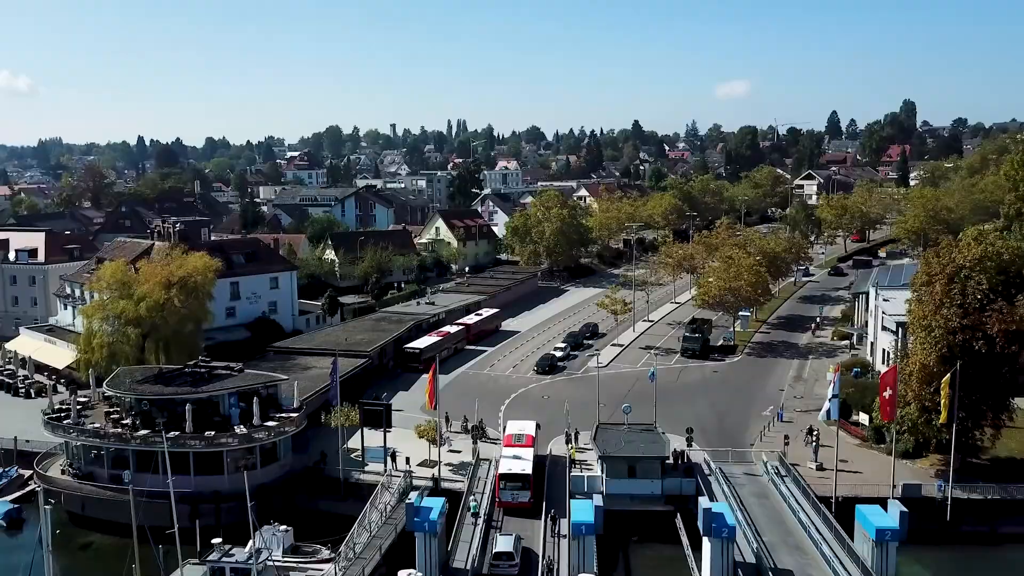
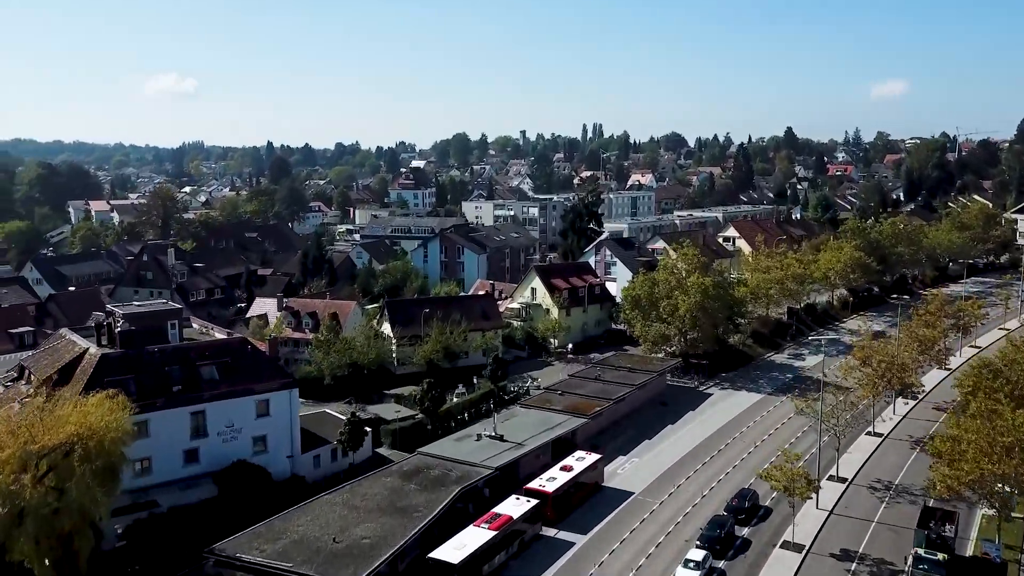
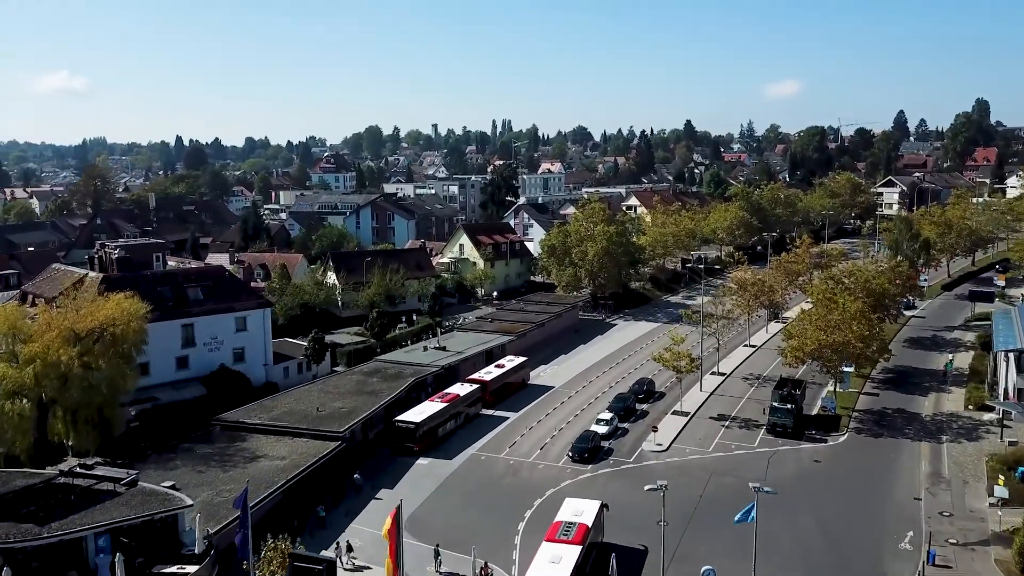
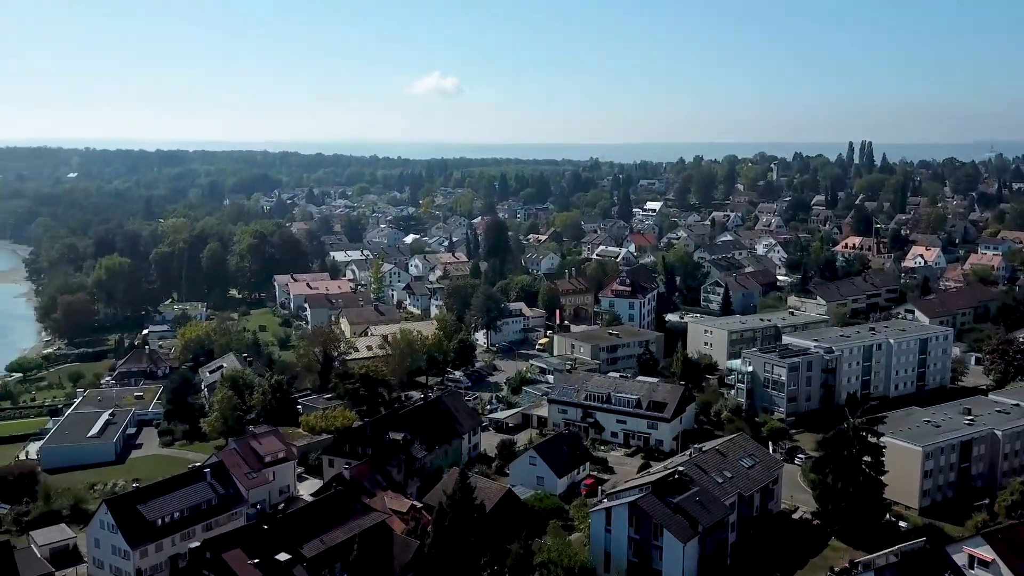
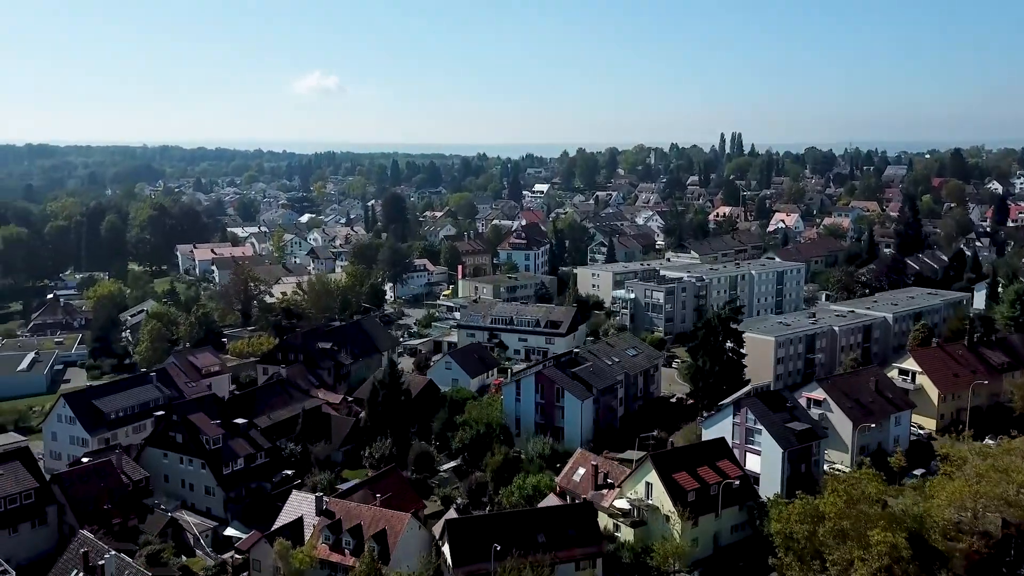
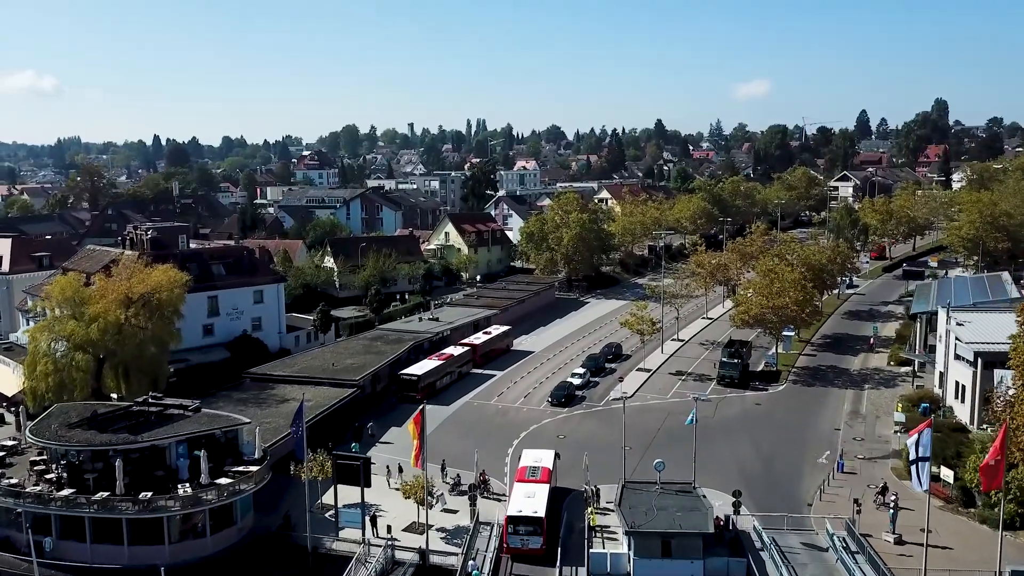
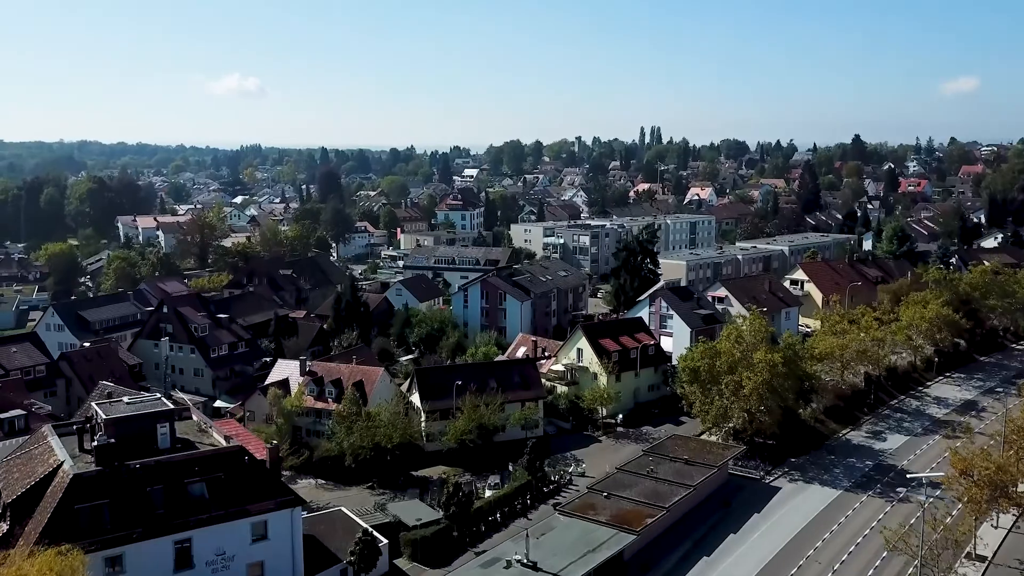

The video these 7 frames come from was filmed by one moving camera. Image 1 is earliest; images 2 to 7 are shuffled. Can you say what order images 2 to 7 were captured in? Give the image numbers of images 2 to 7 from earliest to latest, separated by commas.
6, 3, 2, 7, 5, 4
